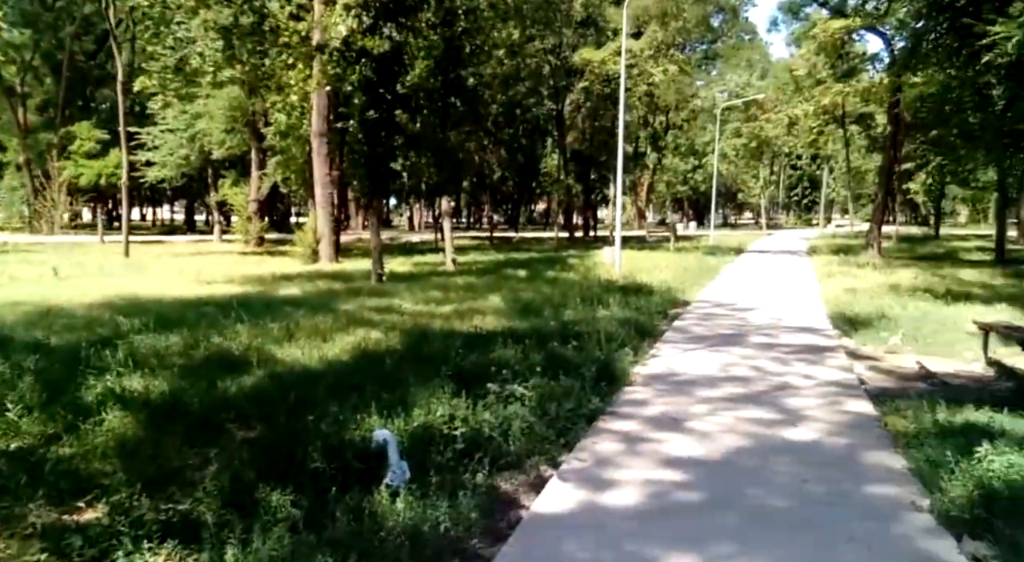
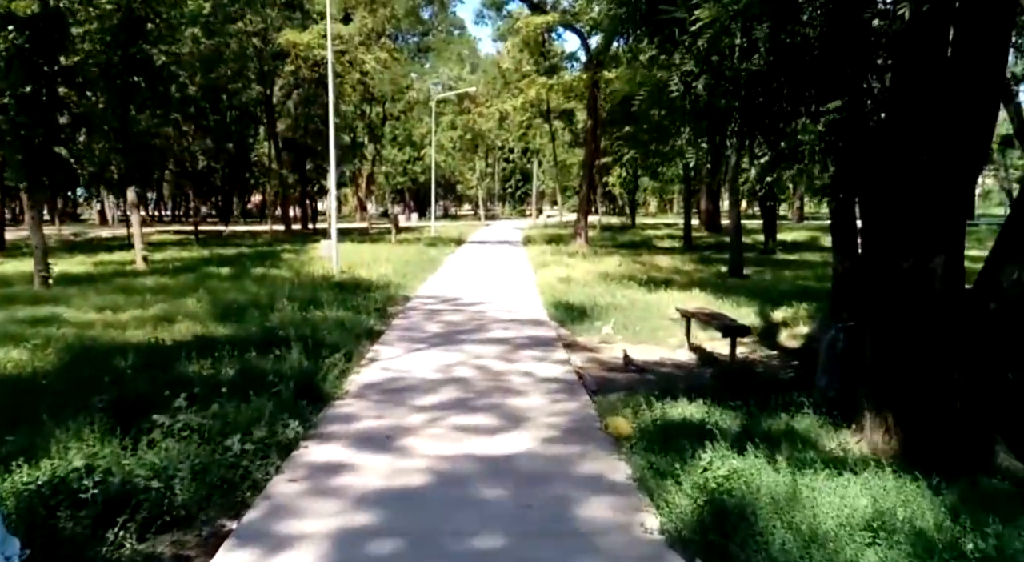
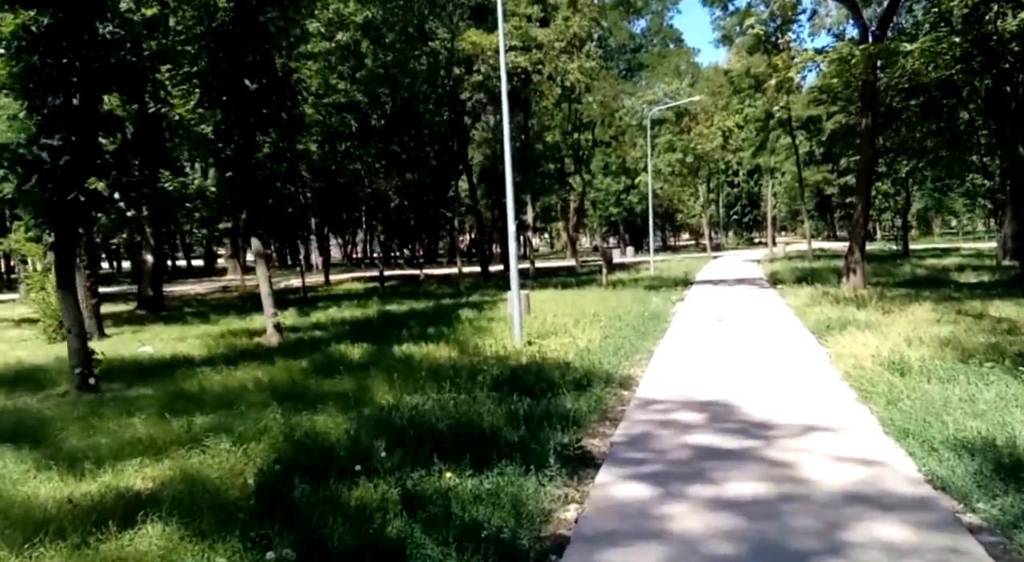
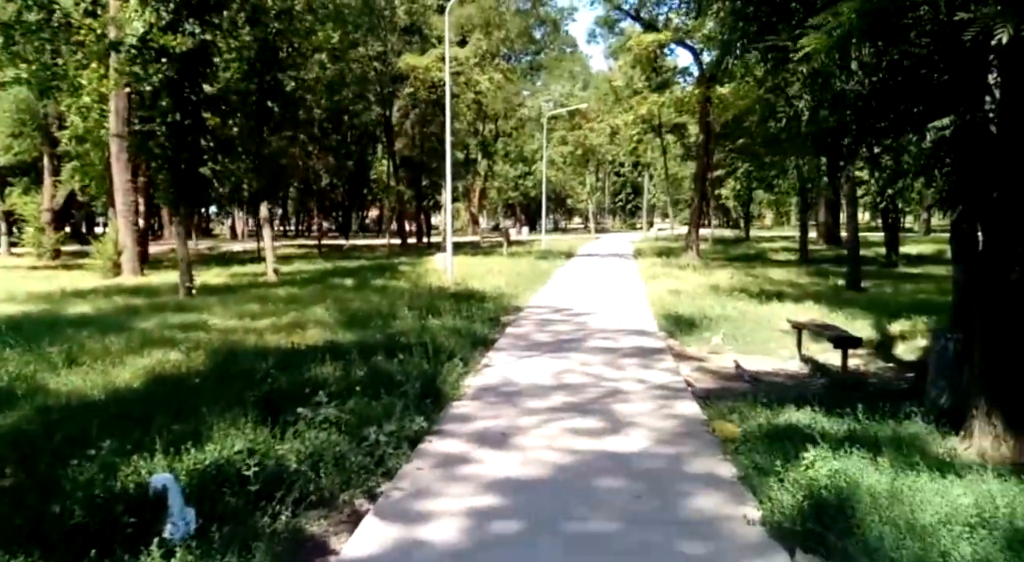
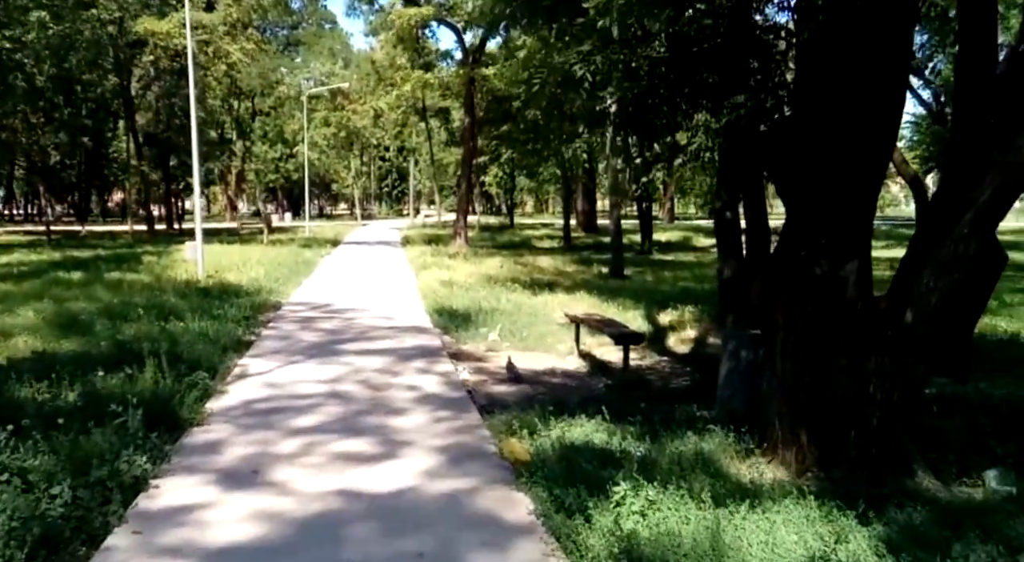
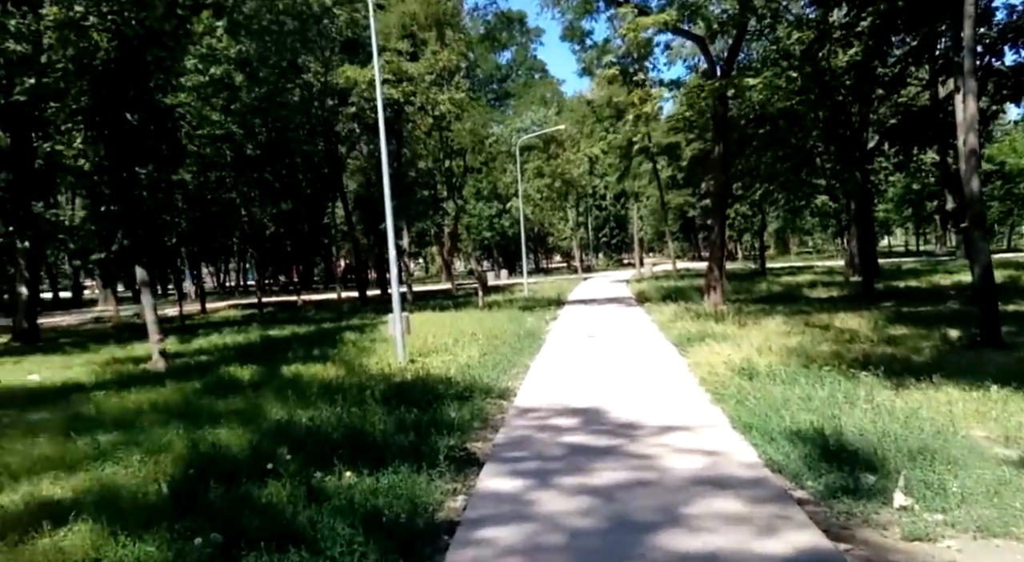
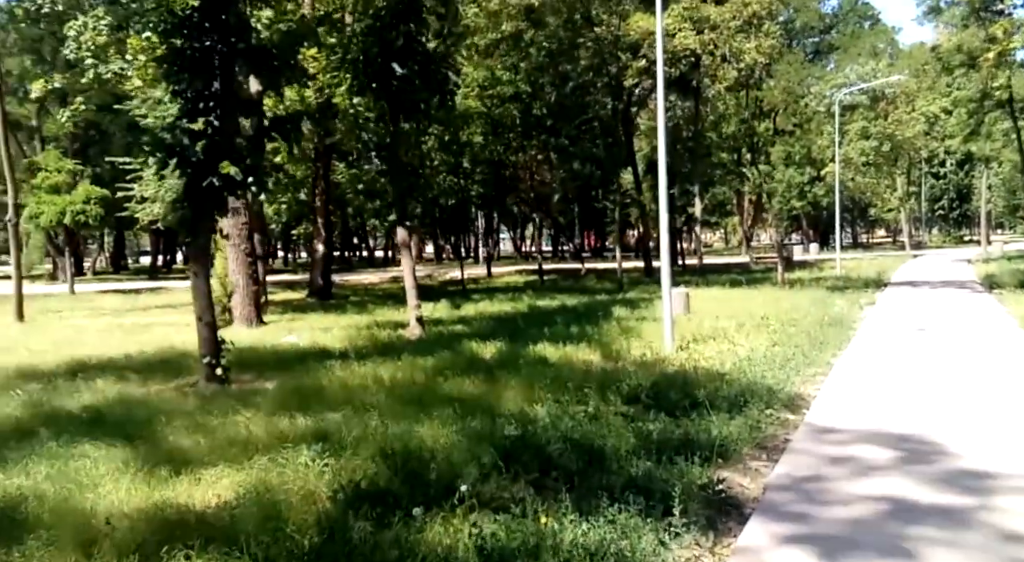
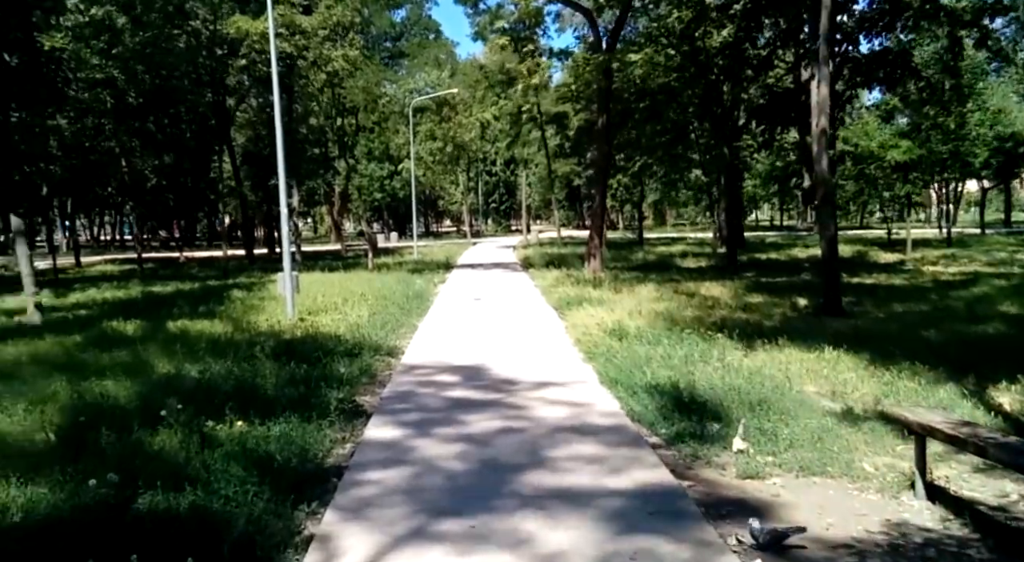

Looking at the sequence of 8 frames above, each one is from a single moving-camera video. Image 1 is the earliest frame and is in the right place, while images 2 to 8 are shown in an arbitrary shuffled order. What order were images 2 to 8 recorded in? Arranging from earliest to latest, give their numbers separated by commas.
4, 2, 5, 8, 6, 3, 7
